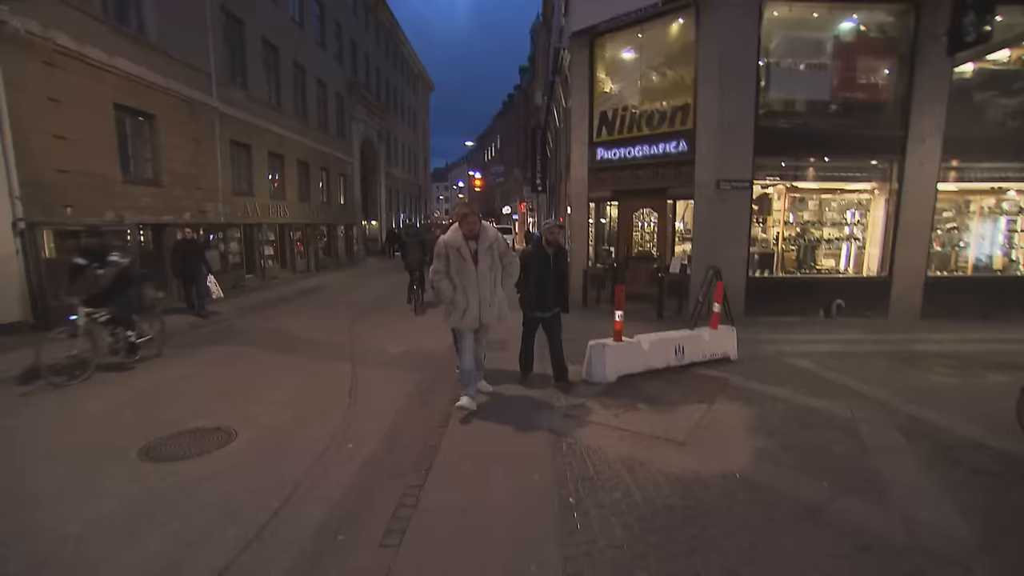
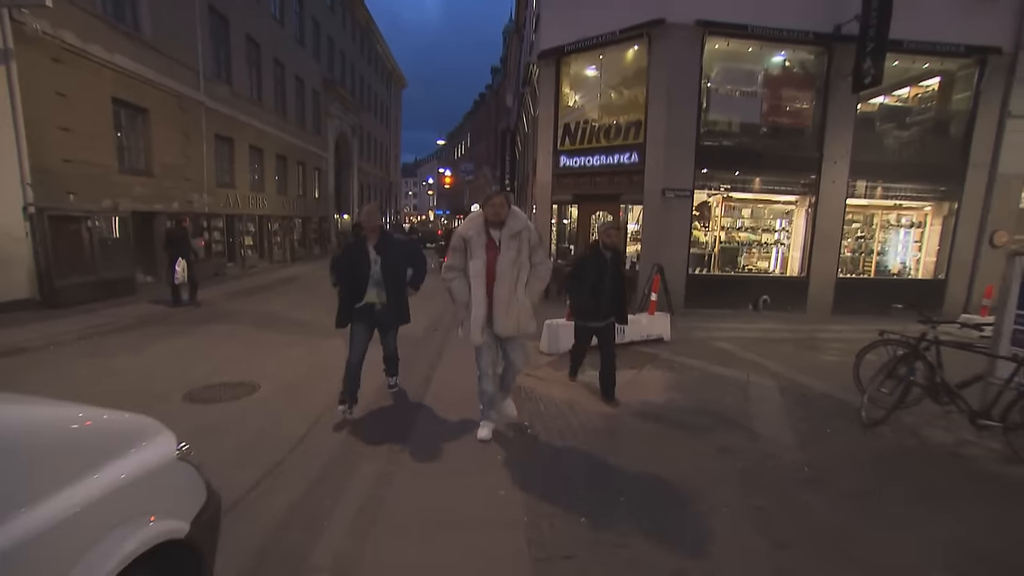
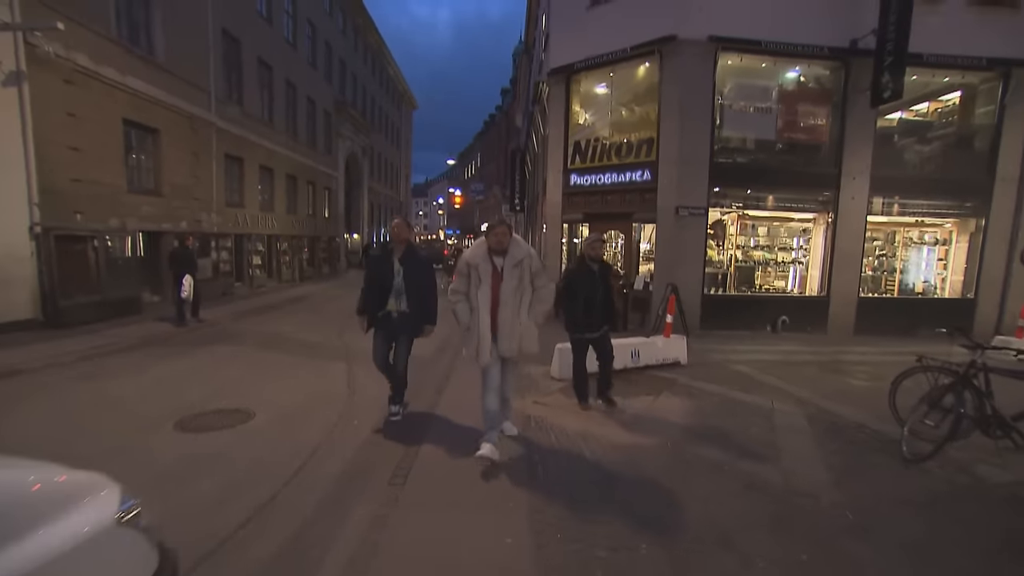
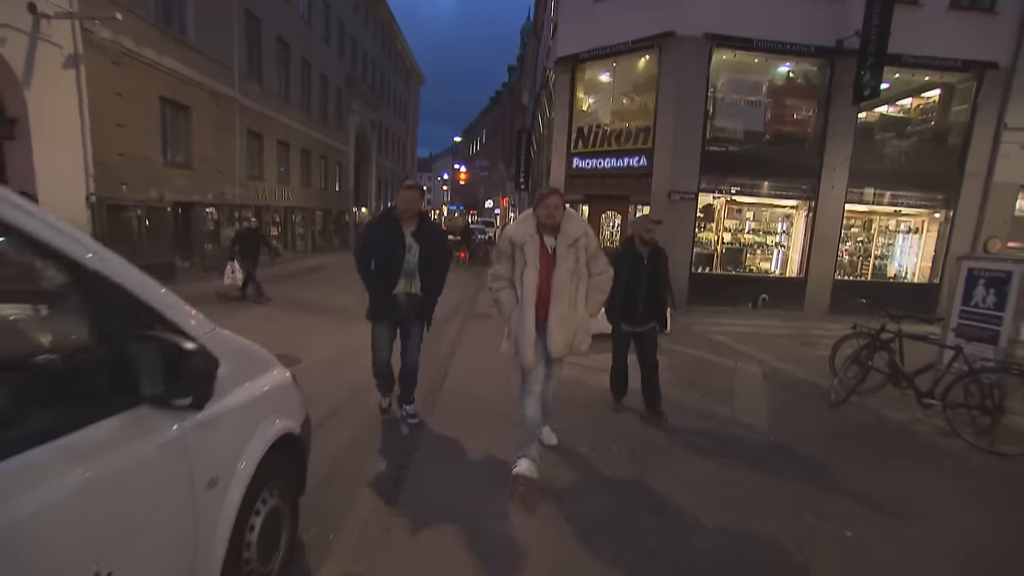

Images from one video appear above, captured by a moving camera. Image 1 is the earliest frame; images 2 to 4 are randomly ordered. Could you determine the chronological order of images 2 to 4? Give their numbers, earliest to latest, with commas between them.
3, 2, 4
